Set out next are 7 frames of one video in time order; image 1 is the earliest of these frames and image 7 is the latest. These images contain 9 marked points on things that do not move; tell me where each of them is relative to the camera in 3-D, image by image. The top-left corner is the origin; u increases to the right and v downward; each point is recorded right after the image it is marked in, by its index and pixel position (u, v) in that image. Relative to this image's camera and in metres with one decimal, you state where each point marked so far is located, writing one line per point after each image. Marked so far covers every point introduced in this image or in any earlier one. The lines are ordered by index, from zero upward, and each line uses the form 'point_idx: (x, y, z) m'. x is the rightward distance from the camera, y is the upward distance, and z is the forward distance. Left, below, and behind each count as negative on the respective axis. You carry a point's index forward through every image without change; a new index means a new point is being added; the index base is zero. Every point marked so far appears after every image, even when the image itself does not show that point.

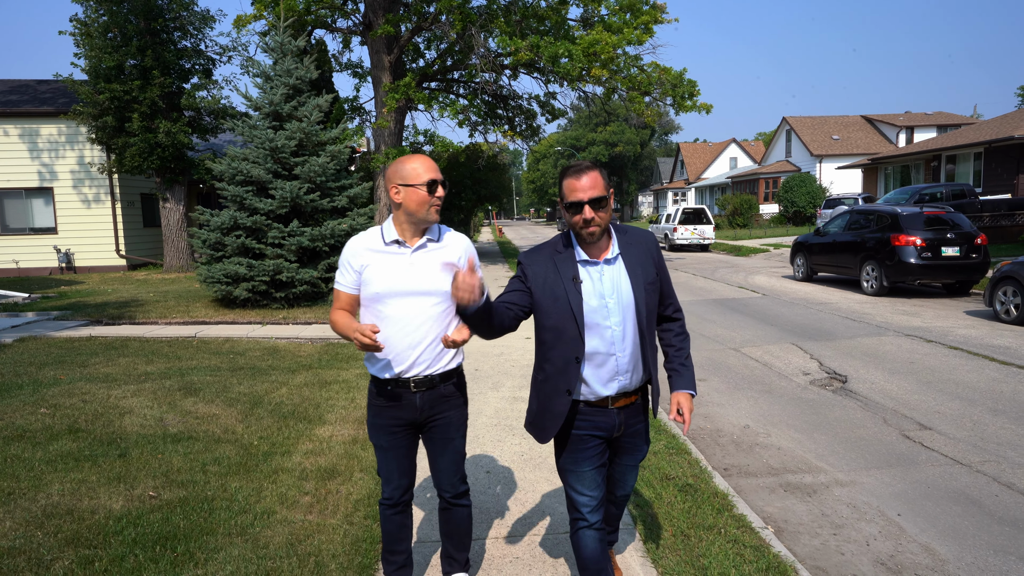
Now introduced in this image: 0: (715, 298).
0: (+4.0, -0.2, +13.8) m
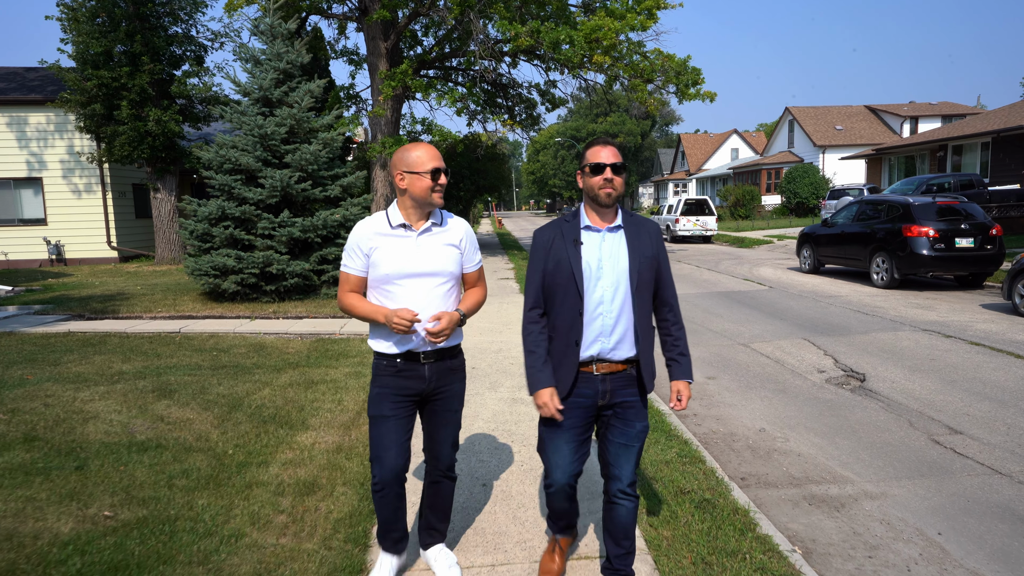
0: (+3.9, -0.1, +13.4) m
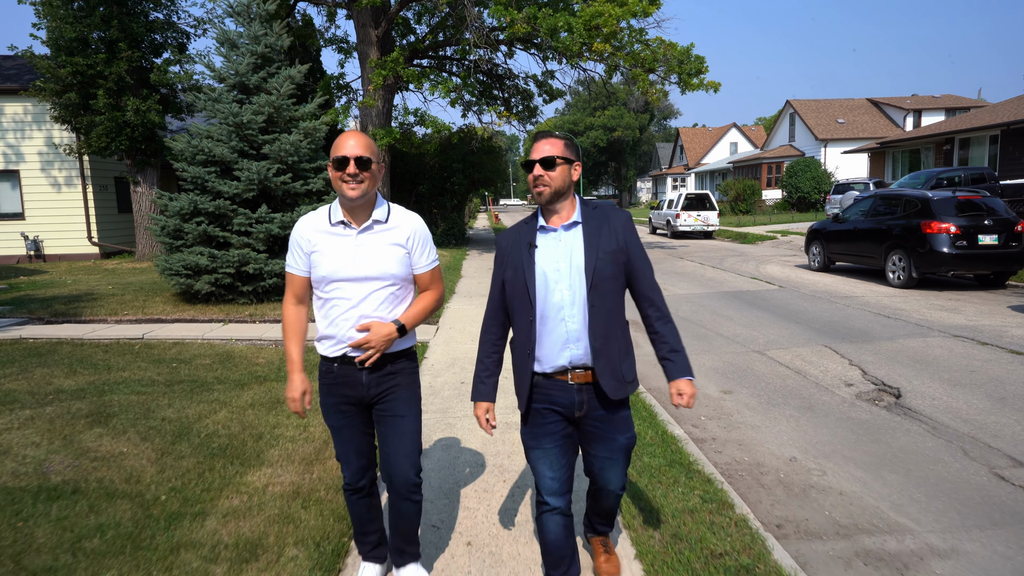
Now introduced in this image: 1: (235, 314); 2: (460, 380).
0: (+3.9, 0.0, +12.7) m
1: (-3.6, -0.3, +9.3) m
2: (-0.5, -0.8, +6.2) m
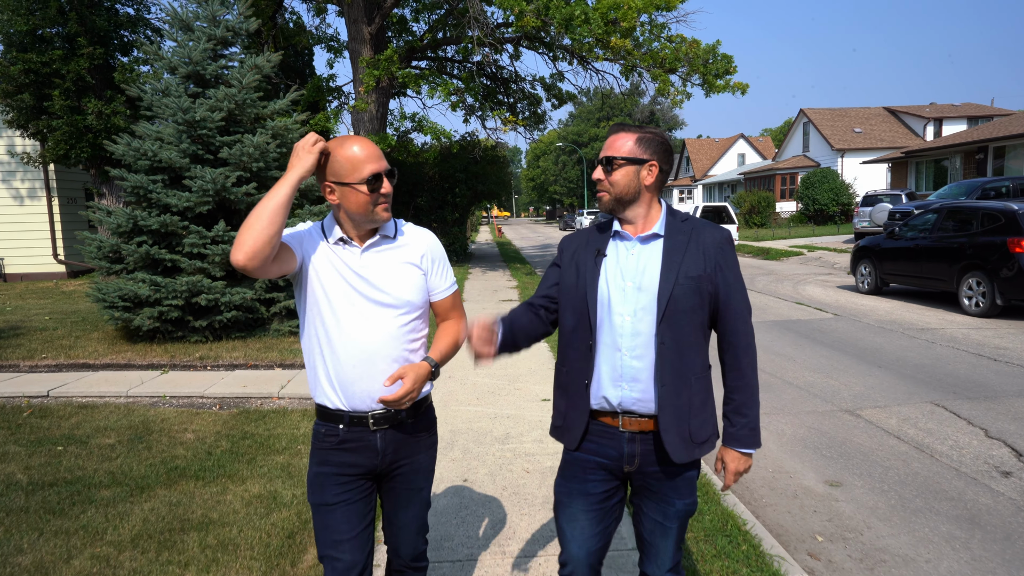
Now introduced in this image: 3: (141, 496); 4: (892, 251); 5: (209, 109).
0: (+4.0, -0.5, +10.8) m
1: (-3.5, -0.7, +7.5) m
2: (-0.3, -1.2, +4.4) m
3: (-2.0, -1.1, +3.8) m
4: (+6.8, +0.7, +12.6) m
5: (-3.4, +2.0, +7.9) m
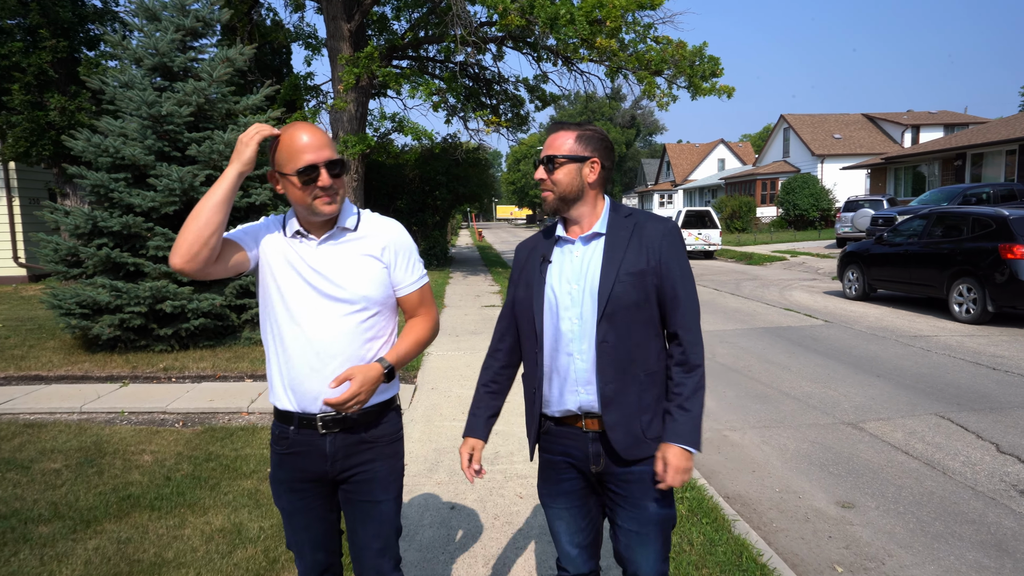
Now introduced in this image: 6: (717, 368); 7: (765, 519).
0: (+3.8, -0.6, +10.6) m
1: (-3.6, -0.8, +7.0) m
2: (-0.4, -1.2, +4.0) m
3: (-2.1, -1.2, +3.4) m
4: (+6.5, +0.6, +12.5) m
5: (-3.6, +2.0, +7.5) m
6: (+2.3, -0.9, +7.9) m
7: (+1.5, -1.4, +4.2) m
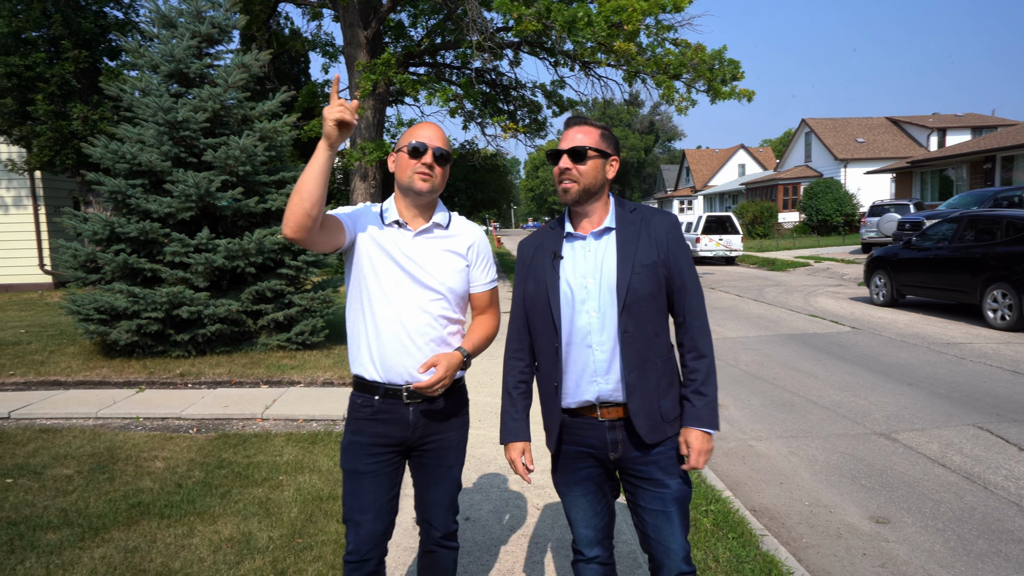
0: (+4.1, -0.7, +10.4) m
1: (-3.5, -0.8, +6.9) m
2: (-0.3, -1.2, +3.9) m
3: (-2.0, -1.2, +3.3) m
4: (+6.8, +0.5, +12.2) m
5: (-3.4, +1.9, +7.5) m
6: (+2.5, -1.0, +7.7) m
7: (+1.6, -1.4, +4.0) m
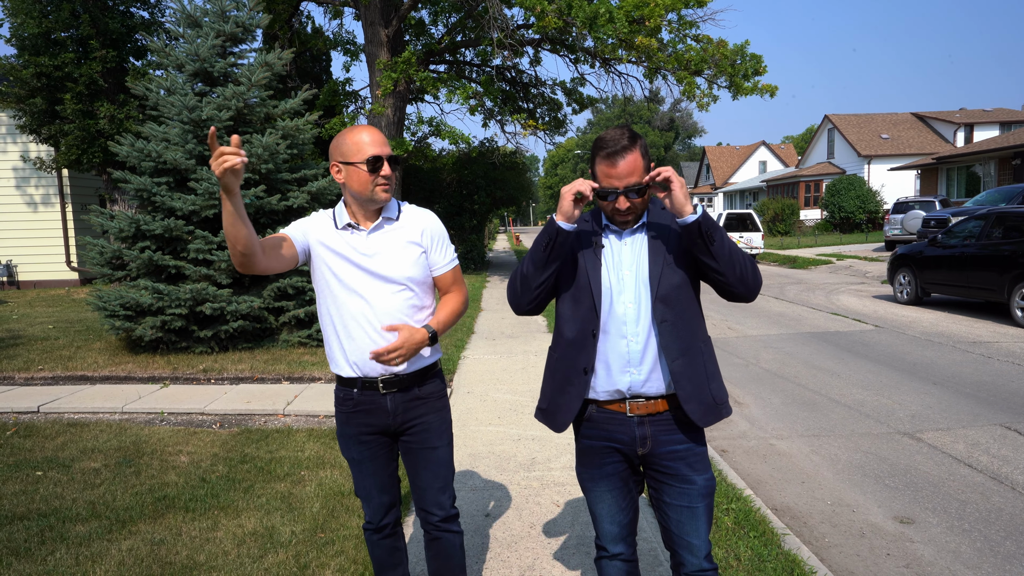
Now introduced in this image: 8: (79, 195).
0: (+4.3, -0.6, +10.2) m
1: (-3.3, -0.8, +7.0) m
2: (-0.2, -1.2, +3.9) m
3: (-1.9, -1.2, +3.4) m
4: (+7.2, +0.5, +12.0) m
5: (-3.2, +1.9, +7.5) m
6: (+2.7, -0.9, +7.7) m
7: (+1.7, -1.4, +4.0) m
8: (-10.9, +2.4, +17.7) m
